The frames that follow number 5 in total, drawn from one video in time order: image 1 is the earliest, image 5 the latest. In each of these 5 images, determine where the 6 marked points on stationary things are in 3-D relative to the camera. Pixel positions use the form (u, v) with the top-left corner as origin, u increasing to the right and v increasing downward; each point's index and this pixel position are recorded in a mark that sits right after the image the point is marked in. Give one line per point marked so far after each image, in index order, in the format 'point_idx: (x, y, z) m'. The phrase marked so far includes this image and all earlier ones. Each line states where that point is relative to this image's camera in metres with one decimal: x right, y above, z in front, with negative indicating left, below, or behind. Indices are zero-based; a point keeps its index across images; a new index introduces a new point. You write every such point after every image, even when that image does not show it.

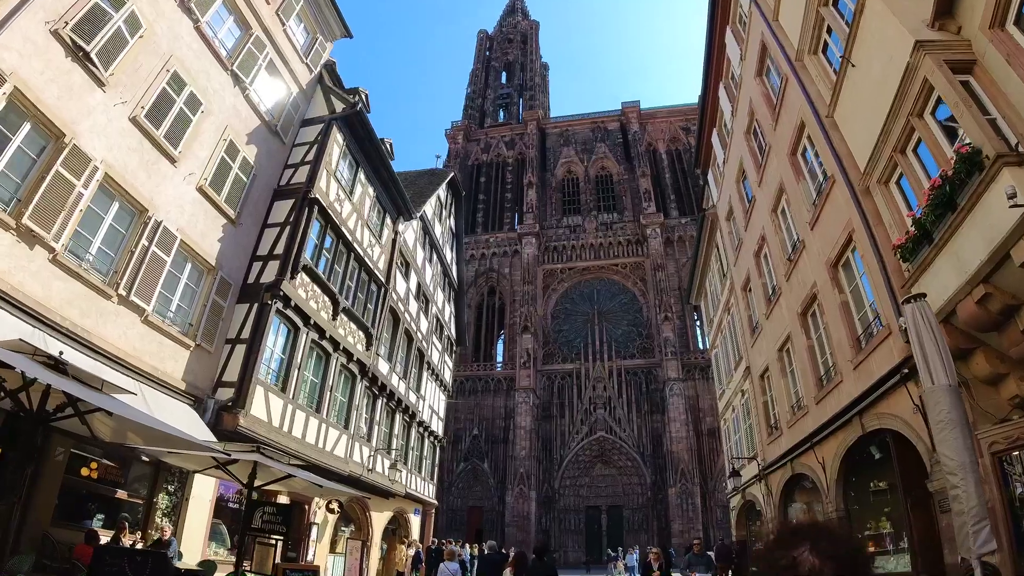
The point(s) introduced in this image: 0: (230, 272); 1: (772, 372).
0: (-5.7, +0.4, +11.2) m
1: (+6.2, -2.0, +13.2) m
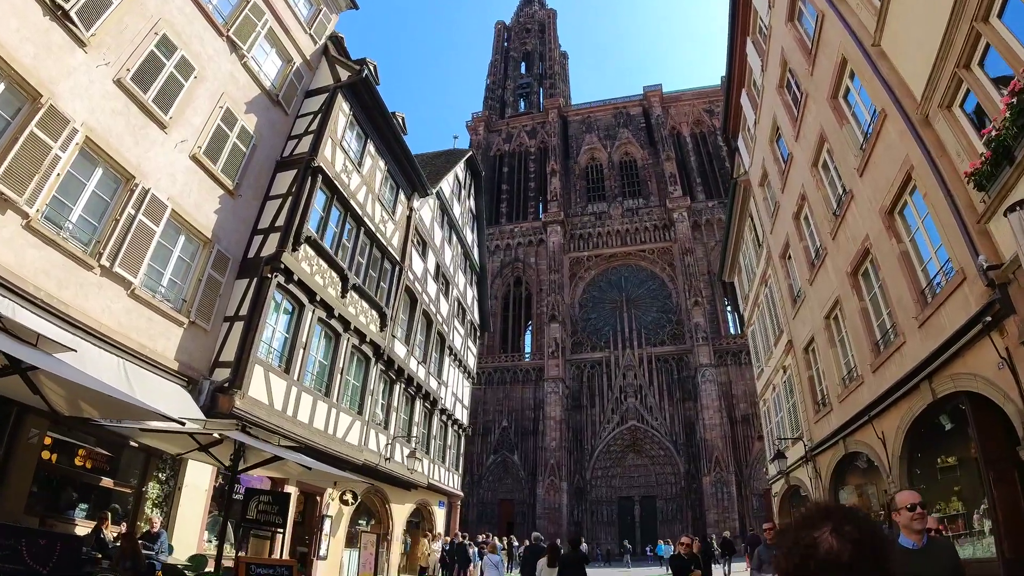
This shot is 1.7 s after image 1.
0: (-5.4, +0.8, +10.6) m
1: (+6.7, -1.2, +12.1) m
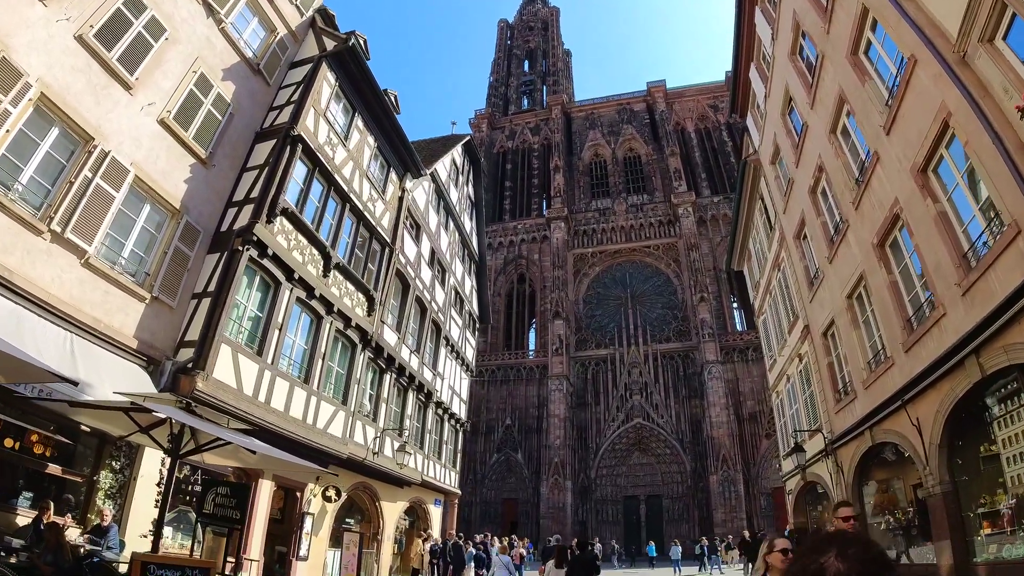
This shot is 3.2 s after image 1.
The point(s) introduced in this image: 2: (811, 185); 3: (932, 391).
0: (-5.5, +1.2, +9.8) m
1: (+6.6, -0.7, +11.2) m
2: (+6.5, +2.2, +12.0) m
3: (+5.9, -1.4, +7.8) m
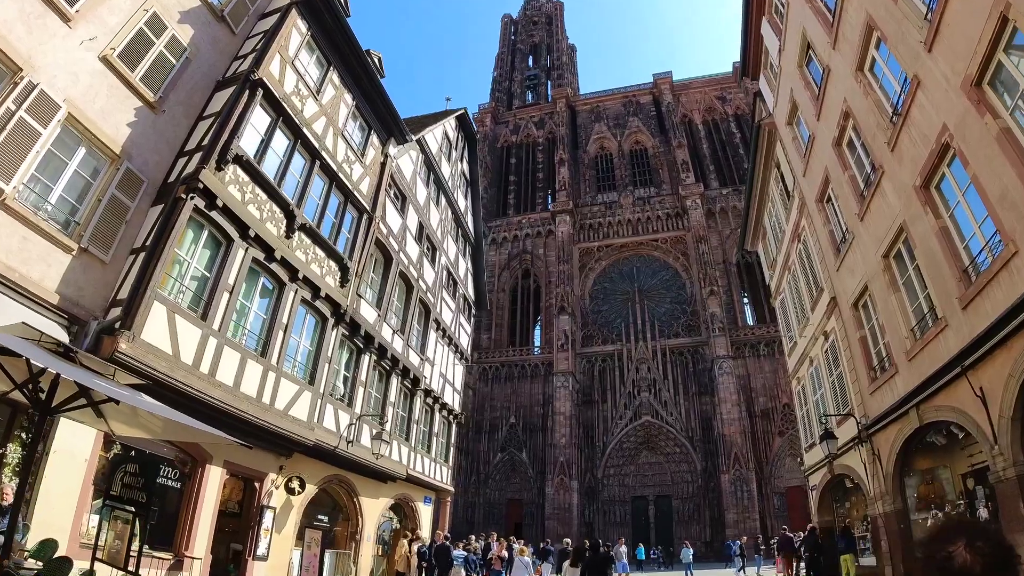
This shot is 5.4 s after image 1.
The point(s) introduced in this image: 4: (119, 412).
0: (-5.7, +1.8, +8.6) m
1: (+6.4, -0.1, +9.8) m
2: (+6.3, +2.9, +10.7) m
3: (+5.6, -0.8, +6.4) m
4: (-4.2, -1.3, +6.1) m
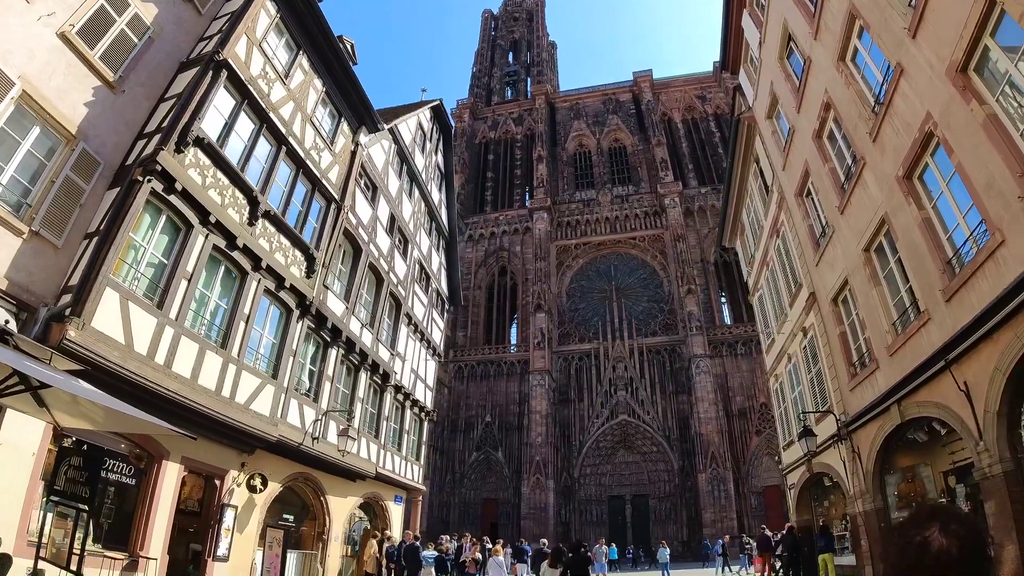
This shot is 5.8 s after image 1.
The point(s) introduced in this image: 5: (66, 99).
0: (-6.1, +2.0, +8.0) m
1: (+5.9, 0.0, +9.6) m
2: (+5.8, +3.0, +10.5) m
3: (+5.3, -0.7, +6.2) m
4: (-4.5, -1.1, +5.5) m
5: (-6.3, +2.6, +7.5) m
